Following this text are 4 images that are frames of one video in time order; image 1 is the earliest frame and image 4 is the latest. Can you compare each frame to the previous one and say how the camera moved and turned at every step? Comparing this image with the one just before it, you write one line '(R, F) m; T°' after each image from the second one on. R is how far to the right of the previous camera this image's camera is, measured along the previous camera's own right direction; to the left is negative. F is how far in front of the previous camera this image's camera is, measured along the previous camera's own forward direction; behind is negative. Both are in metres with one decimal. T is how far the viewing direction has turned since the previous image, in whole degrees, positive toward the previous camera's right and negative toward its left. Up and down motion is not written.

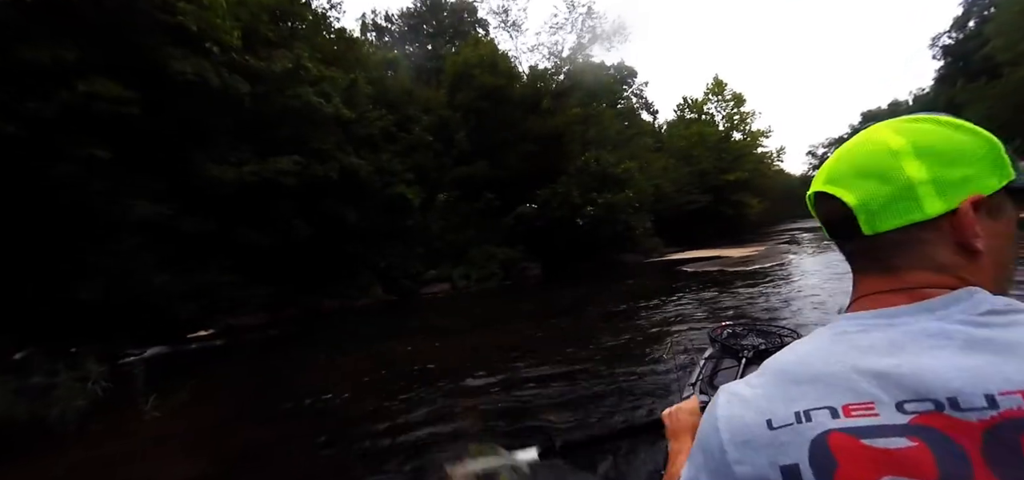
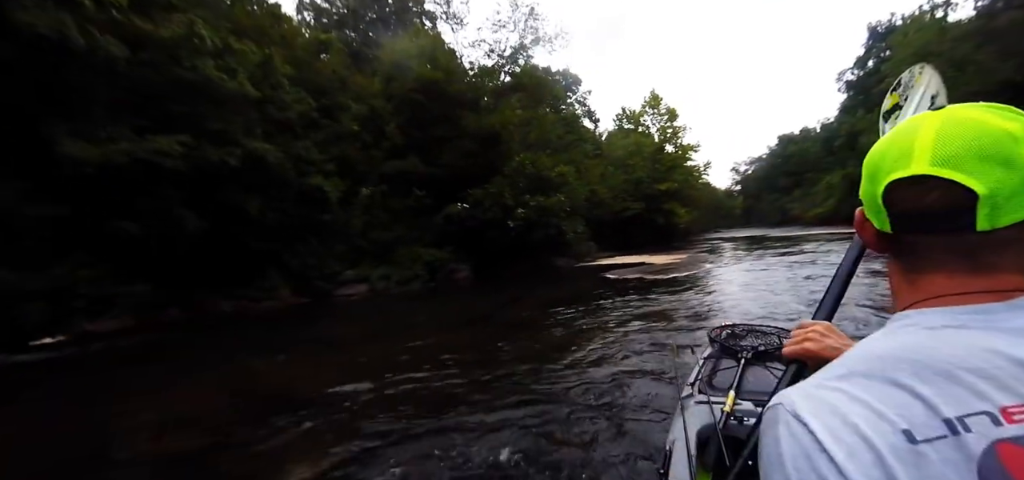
(+0.3, +0.4) m; +8°
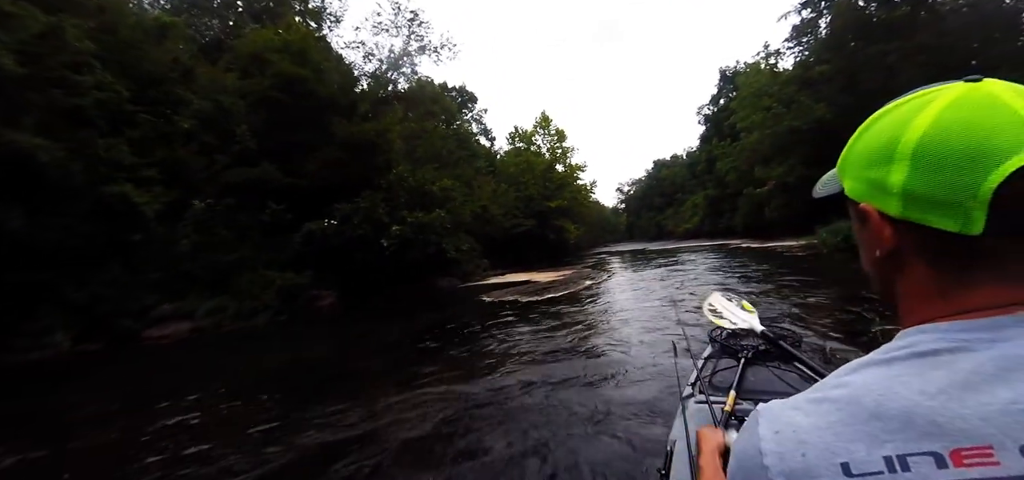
(+0.5, +0.9) m; +13°
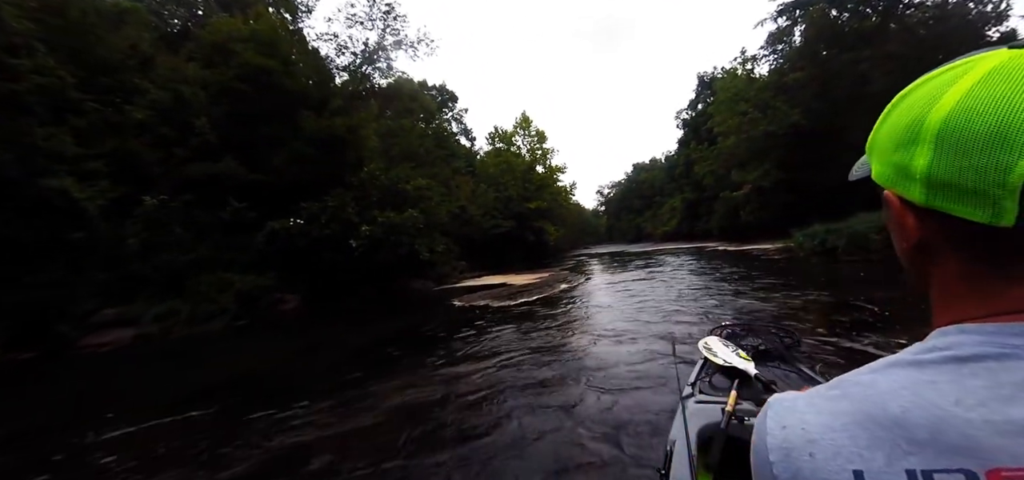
(+0.1, +0.3) m; +3°
